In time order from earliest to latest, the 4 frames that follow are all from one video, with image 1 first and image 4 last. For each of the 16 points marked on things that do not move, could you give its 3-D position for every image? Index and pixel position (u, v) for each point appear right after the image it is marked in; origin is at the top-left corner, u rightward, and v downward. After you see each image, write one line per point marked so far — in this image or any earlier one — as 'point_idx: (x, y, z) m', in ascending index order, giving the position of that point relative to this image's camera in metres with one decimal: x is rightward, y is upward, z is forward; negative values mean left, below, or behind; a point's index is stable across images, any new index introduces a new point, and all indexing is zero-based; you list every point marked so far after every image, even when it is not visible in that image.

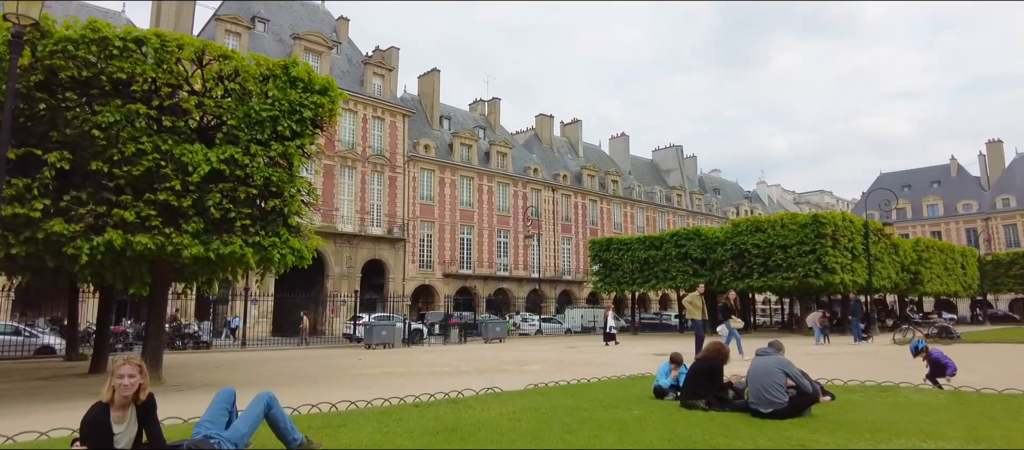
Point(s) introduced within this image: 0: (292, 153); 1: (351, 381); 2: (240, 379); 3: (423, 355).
0: (-3.4, +1.1, +9.8) m
1: (-2.8, -2.7, +11.2) m
2: (-5.2, -2.9, +12.2) m
3: (-2.5, -3.6, +17.8) m
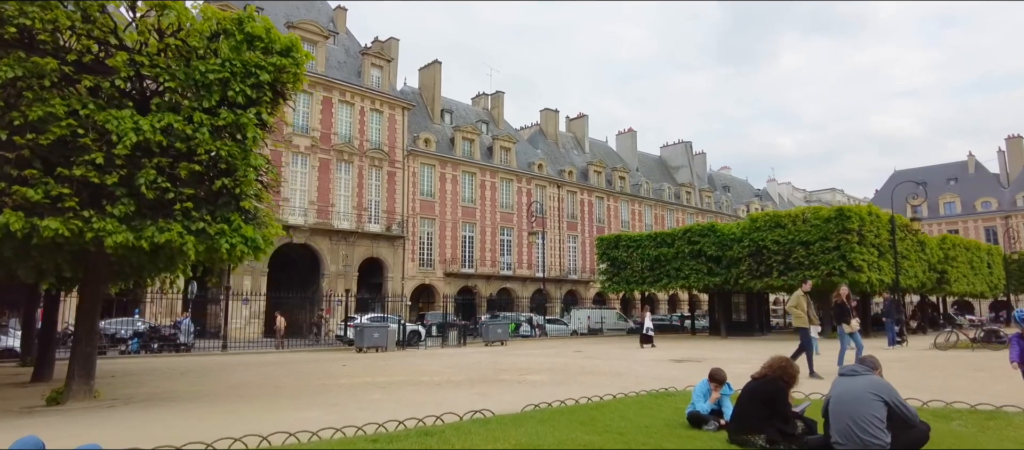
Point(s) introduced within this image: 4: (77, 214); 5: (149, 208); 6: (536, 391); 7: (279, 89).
0: (-3.4, +1.3, +8.2) m
1: (-2.9, -2.5, +9.6) m
2: (-5.2, -2.7, +10.6) m
3: (-2.5, -3.4, +16.2) m
4: (-4.8, +0.1, +7.0) m
5: (-4.4, +0.2, +7.7) m
6: (+0.4, -2.5, +9.6) m
7: (-3.2, +1.9, +8.9) m
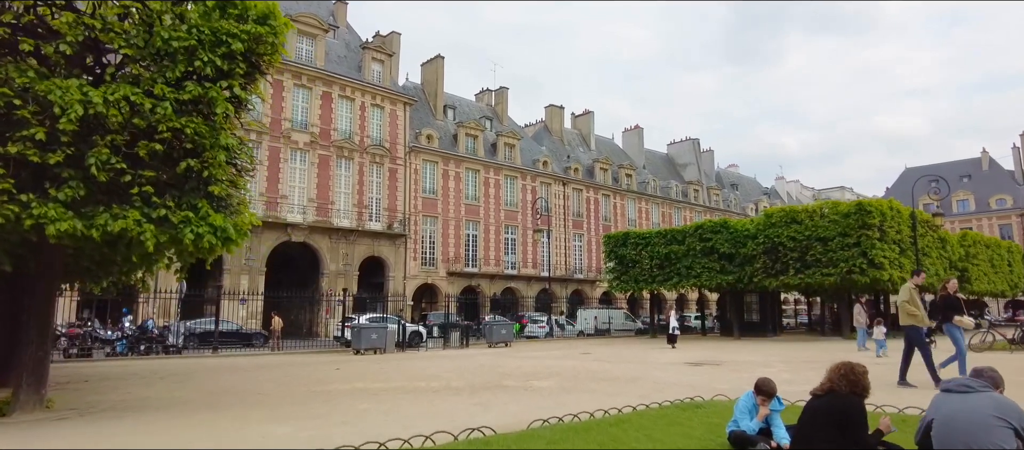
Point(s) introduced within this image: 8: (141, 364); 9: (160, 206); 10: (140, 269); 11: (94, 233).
0: (-3.4, +1.5, +7.3) m
1: (-2.8, -2.4, +8.7) m
2: (-5.2, -2.6, +9.7) m
3: (-2.4, -3.3, +15.3) m
4: (-4.7, +0.3, +6.1) m
5: (-4.3, +0.3, +6.8) m
6: (+0.4, -2.3, +8.7) m
7: (-3.2, +2.0, +7.9) m
8: (-9.0, -3.4, +15.5) m
9: (-3.8, +0.2, +6.9) m
10: (-5.4, -0.7, +9.2) m
11: (-4.2, -0.1, +6.4) m
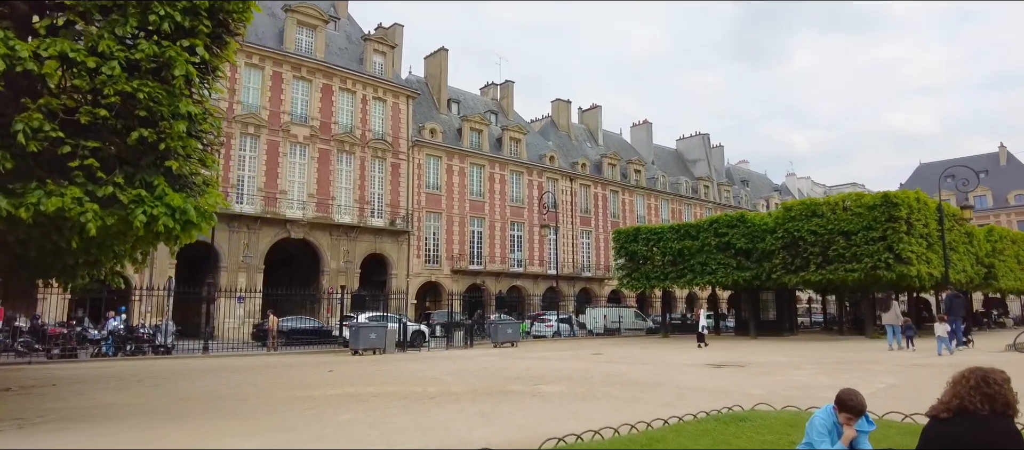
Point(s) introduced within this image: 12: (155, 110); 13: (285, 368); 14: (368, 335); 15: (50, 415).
0: (-3.3, +1.6, +6.2) m
1: (-2.7, -2.2, +7.7) m
2: (-5.1, -2.4, +8.7) m
3: (-2.2, -3.1, +14.2) m
4: (-4.7, +0.4, +5.1) m
5: (-4.3, +0.5, +5.8) m
6: (+0.5, -2.2, +7.6) m
7: (-3.1, +2.2, +6.9) m
8: (-8.8, -3.2, +14.5) m
9: (-3.8, +0.4, +5.9) m
10: (-5.3, -0.5, +8.2) m
11: (-4.1, +0.1, +5.4) m
12: (-3.5, +1.1, +6.2) m
13: (-4.8, -3.0, +13.5) m
14: (-4.2, -3.2, +18.6) m
15: (-5.5, -2.3, +7.7) m
